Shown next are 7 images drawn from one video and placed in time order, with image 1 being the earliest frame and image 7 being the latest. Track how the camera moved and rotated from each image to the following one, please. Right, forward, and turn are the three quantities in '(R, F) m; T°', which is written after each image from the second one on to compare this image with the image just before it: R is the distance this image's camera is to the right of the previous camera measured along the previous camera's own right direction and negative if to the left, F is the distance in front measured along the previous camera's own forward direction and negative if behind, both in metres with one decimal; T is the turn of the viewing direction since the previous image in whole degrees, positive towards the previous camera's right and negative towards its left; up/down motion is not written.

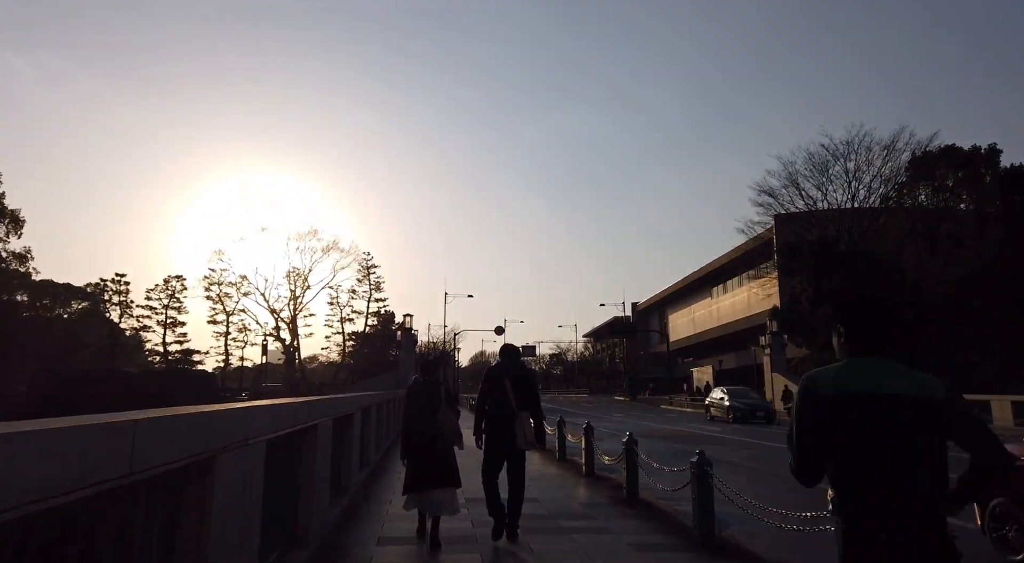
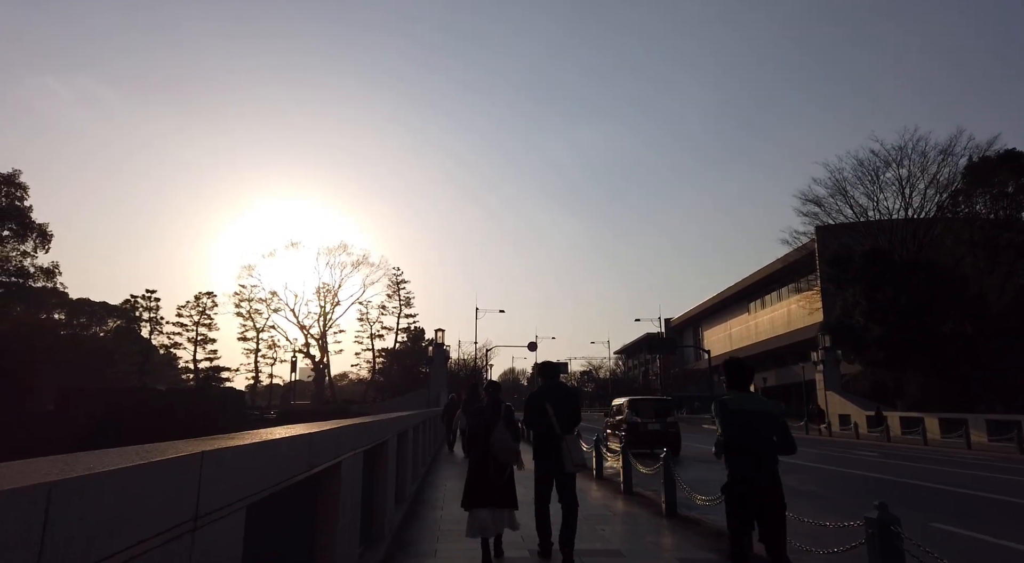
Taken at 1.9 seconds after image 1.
(-0.5, +1.7) m; -3°
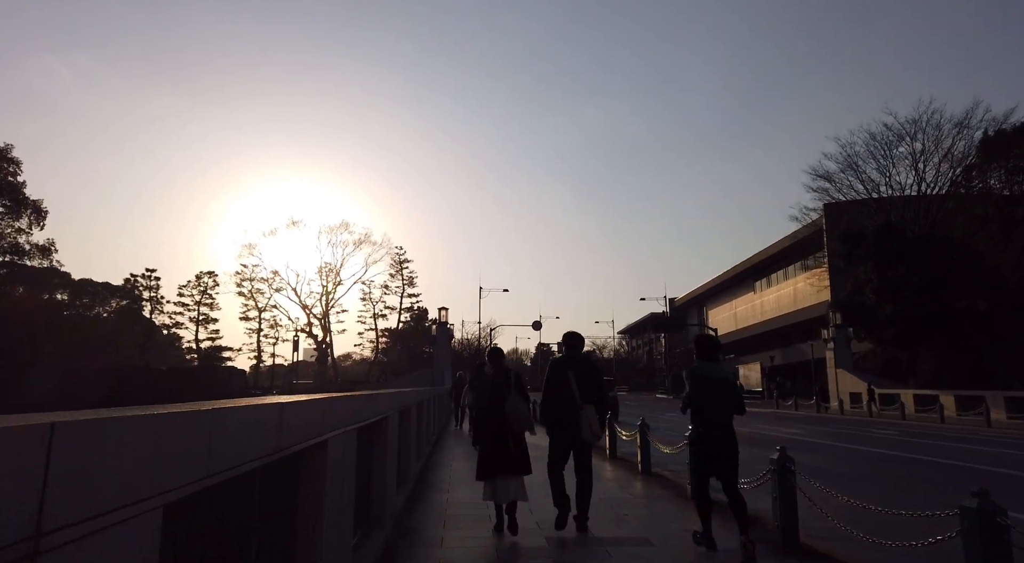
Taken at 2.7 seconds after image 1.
(-0.1, +0.8) m; 0°
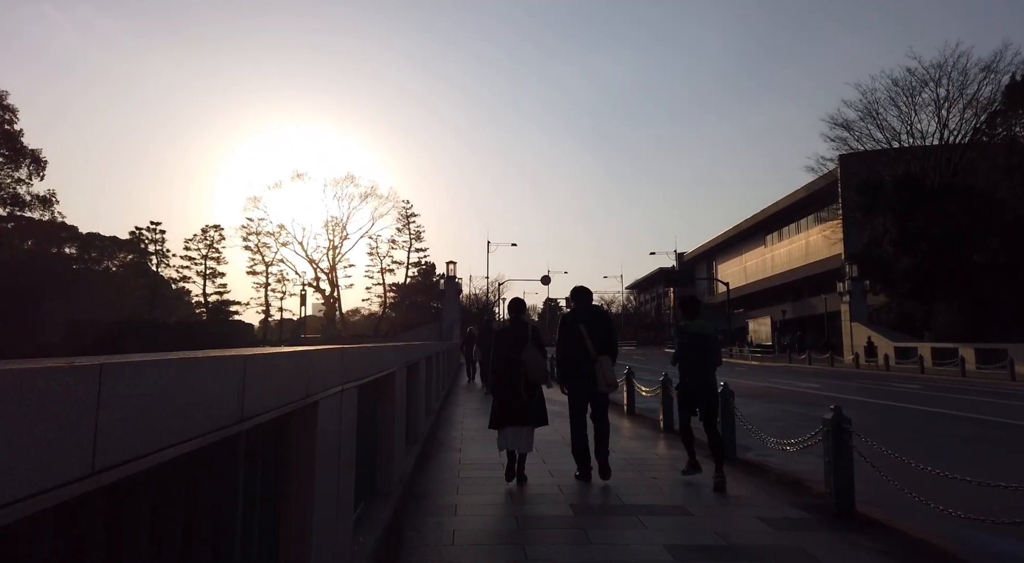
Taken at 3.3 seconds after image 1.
(-0.1, +0.7) m; -1°
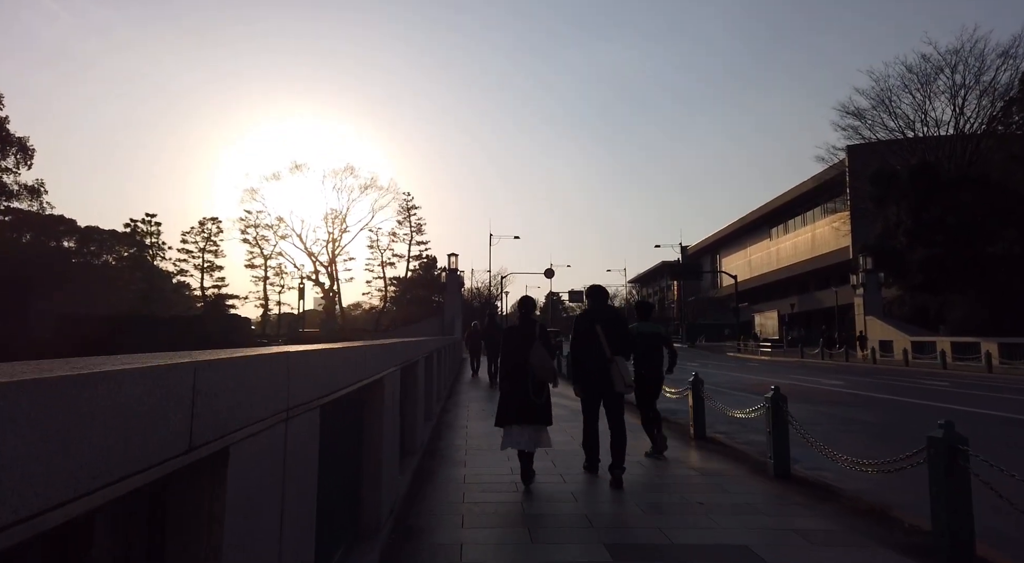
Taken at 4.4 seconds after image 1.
(-0.1, +1.1) m; 0°
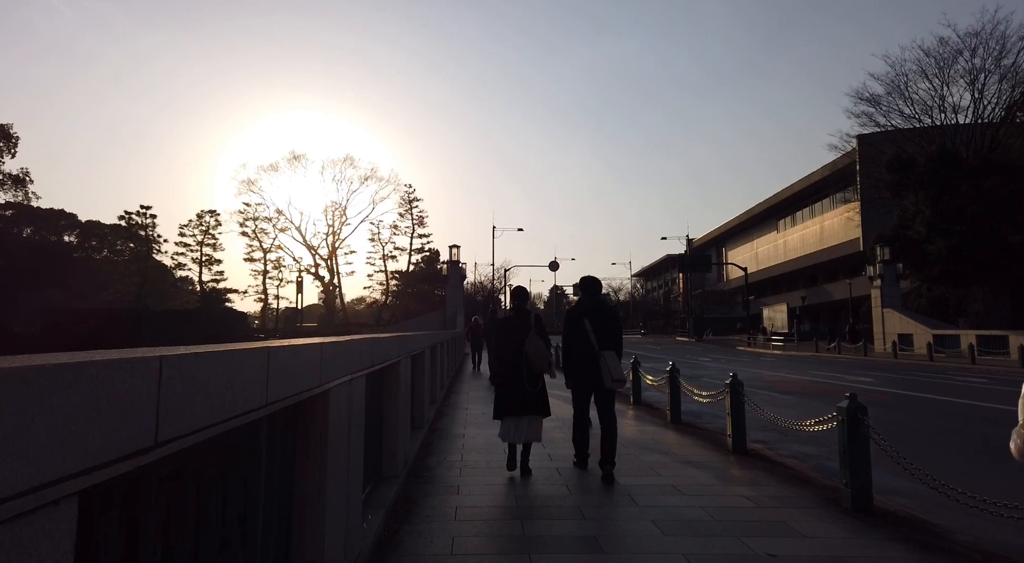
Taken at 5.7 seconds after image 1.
(0.0, +1.2) m; 0°
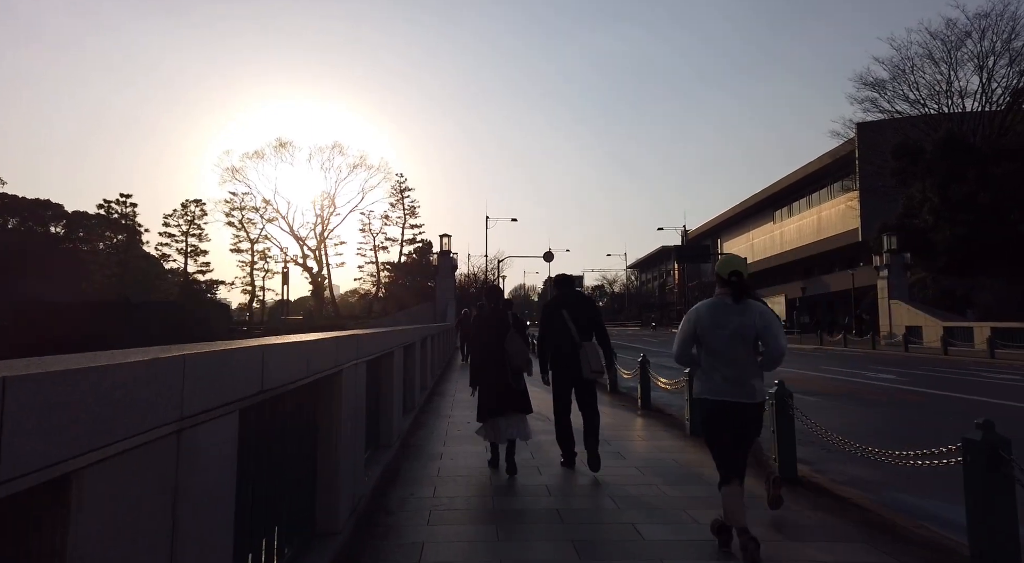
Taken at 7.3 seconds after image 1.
(0.0, +1.4) m; +1°
